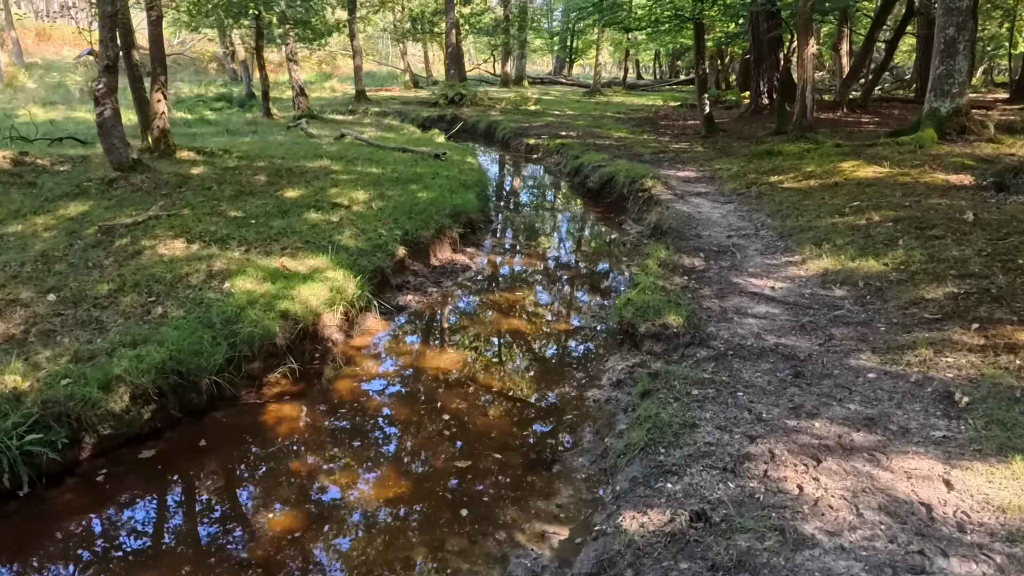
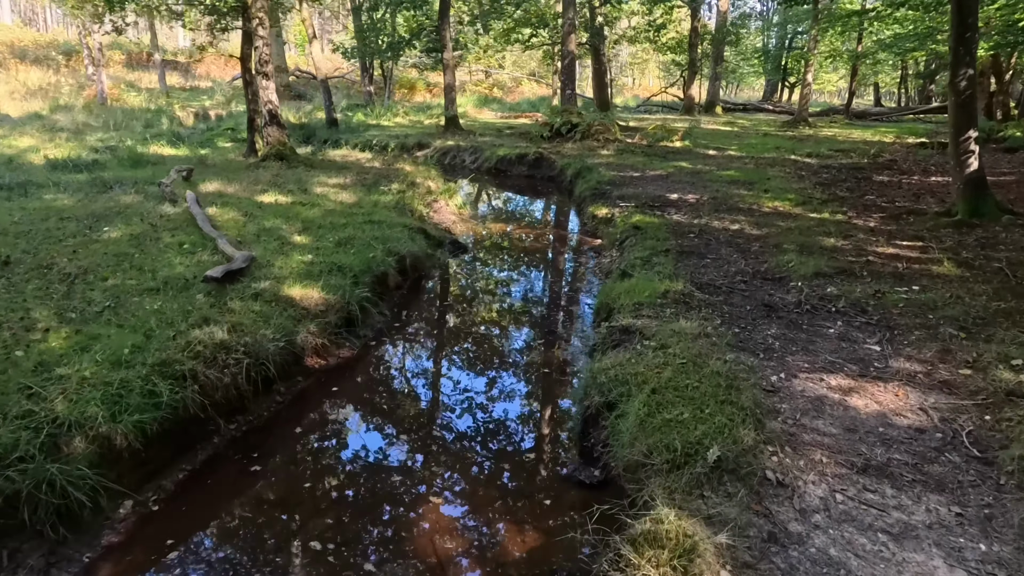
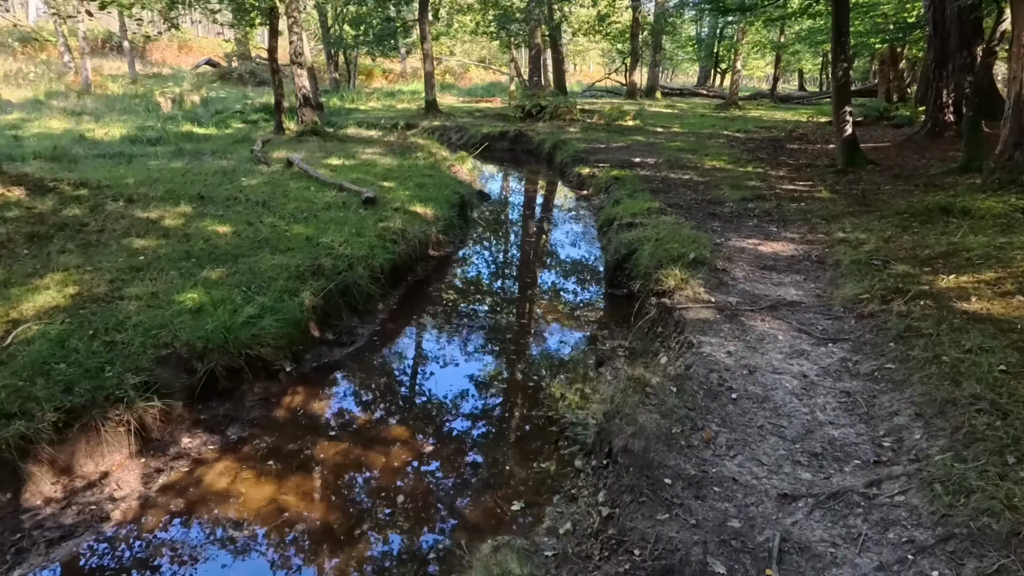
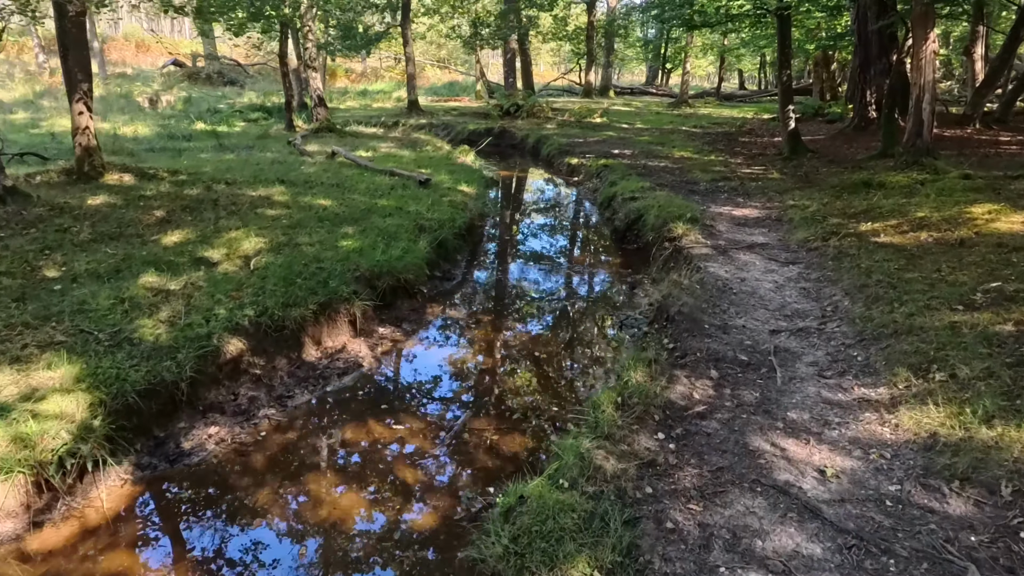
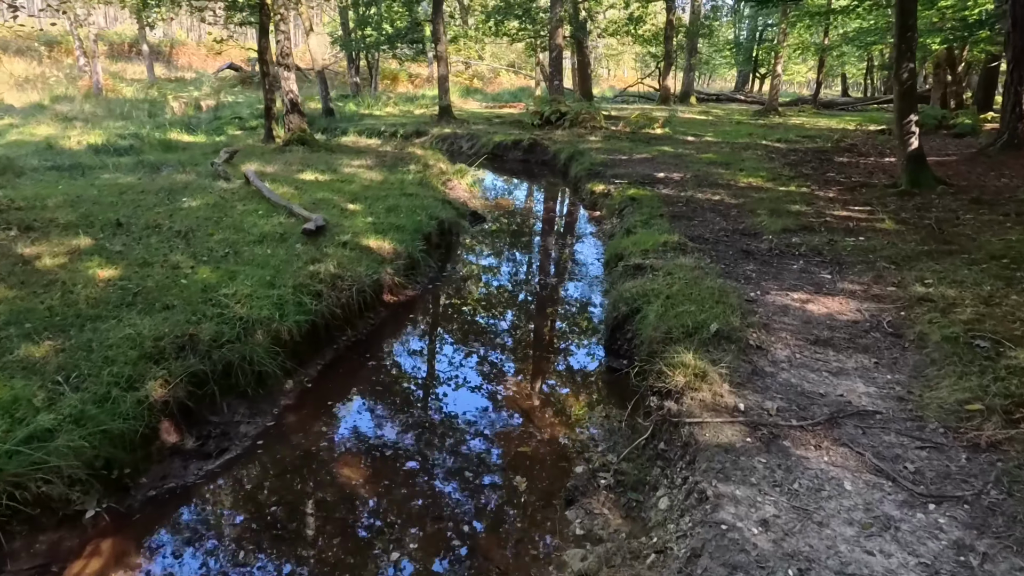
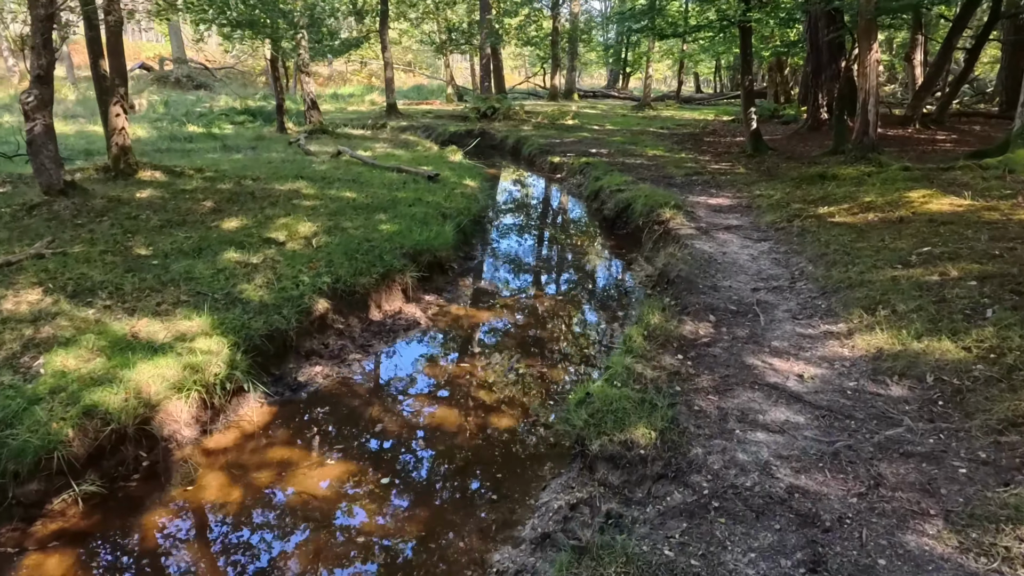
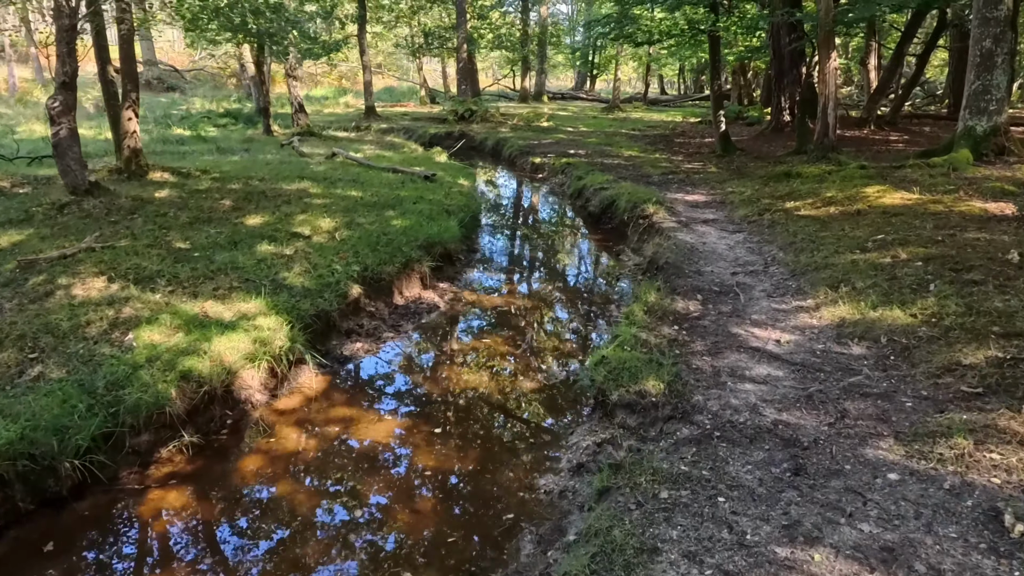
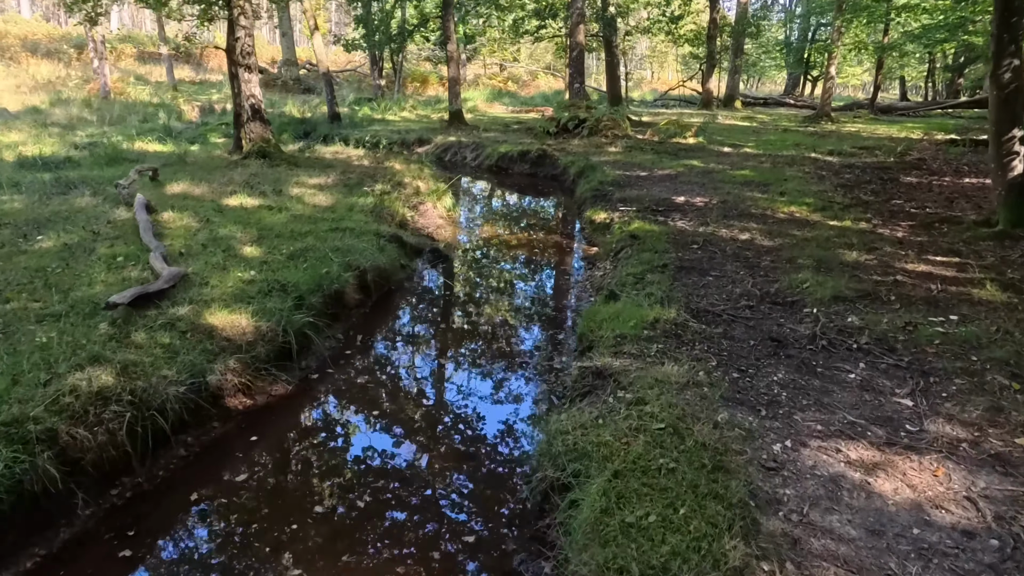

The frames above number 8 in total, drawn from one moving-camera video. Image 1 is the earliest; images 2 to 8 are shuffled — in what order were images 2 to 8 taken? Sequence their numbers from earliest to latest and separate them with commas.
7, 6, 4, 3, 5, 2, 8
